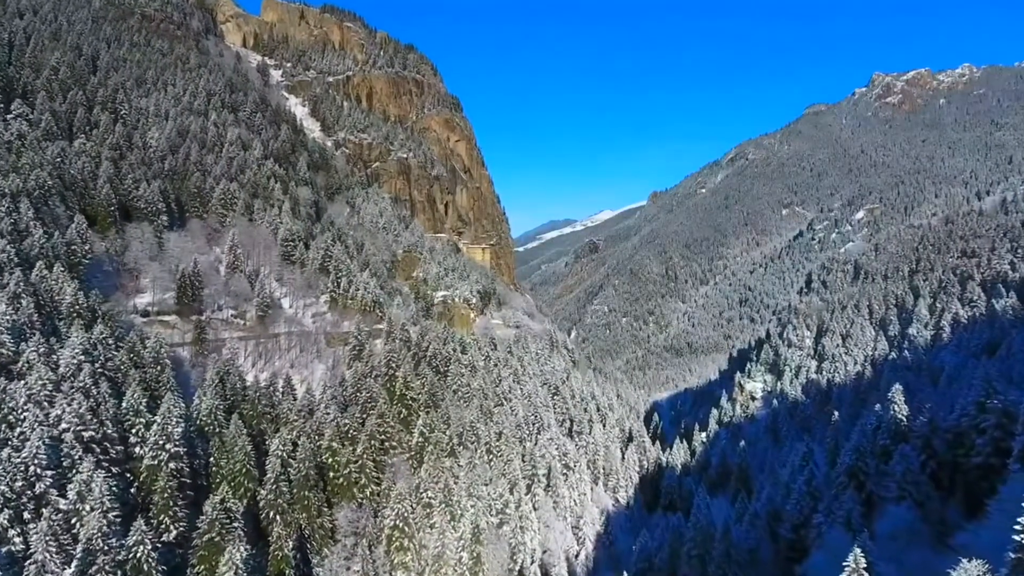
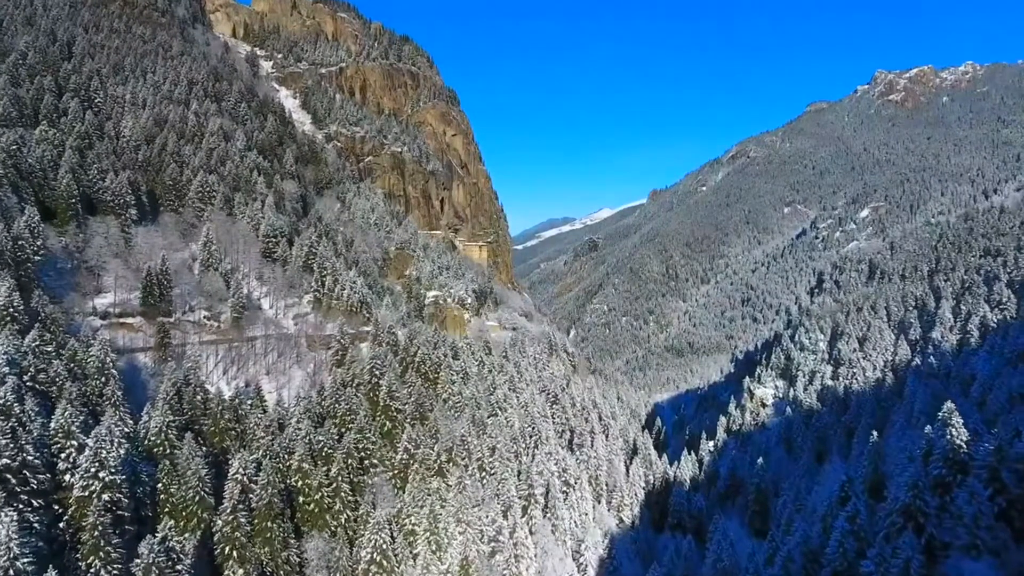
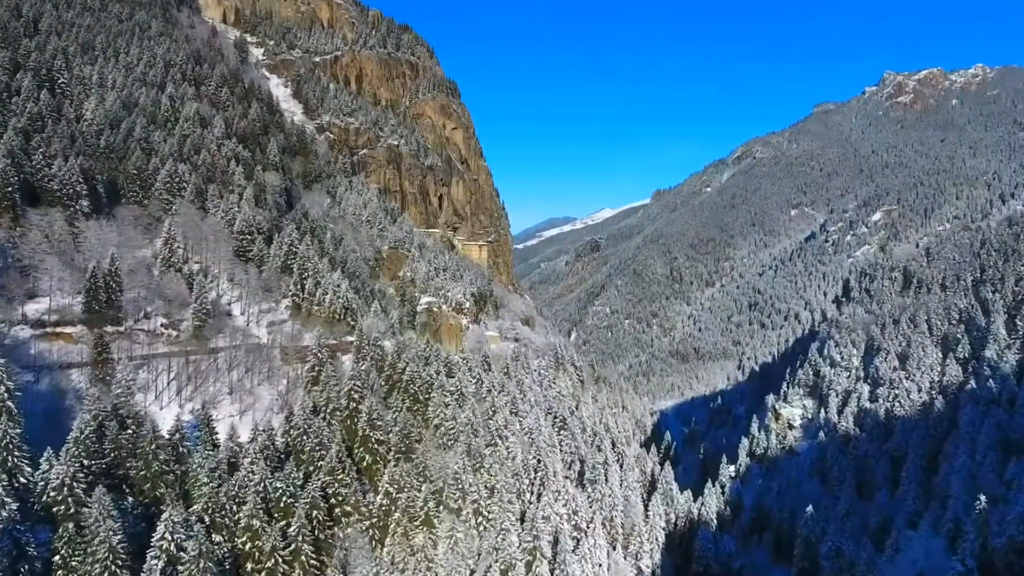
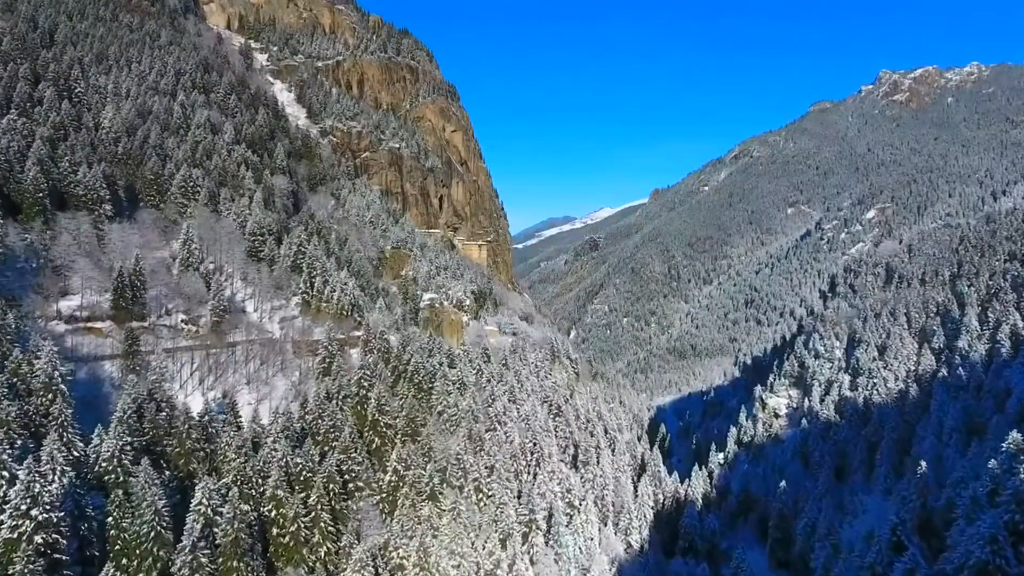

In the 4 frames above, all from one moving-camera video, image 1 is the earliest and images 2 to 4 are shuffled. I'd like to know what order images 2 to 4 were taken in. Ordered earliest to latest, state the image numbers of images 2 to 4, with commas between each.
2, 4, 3
